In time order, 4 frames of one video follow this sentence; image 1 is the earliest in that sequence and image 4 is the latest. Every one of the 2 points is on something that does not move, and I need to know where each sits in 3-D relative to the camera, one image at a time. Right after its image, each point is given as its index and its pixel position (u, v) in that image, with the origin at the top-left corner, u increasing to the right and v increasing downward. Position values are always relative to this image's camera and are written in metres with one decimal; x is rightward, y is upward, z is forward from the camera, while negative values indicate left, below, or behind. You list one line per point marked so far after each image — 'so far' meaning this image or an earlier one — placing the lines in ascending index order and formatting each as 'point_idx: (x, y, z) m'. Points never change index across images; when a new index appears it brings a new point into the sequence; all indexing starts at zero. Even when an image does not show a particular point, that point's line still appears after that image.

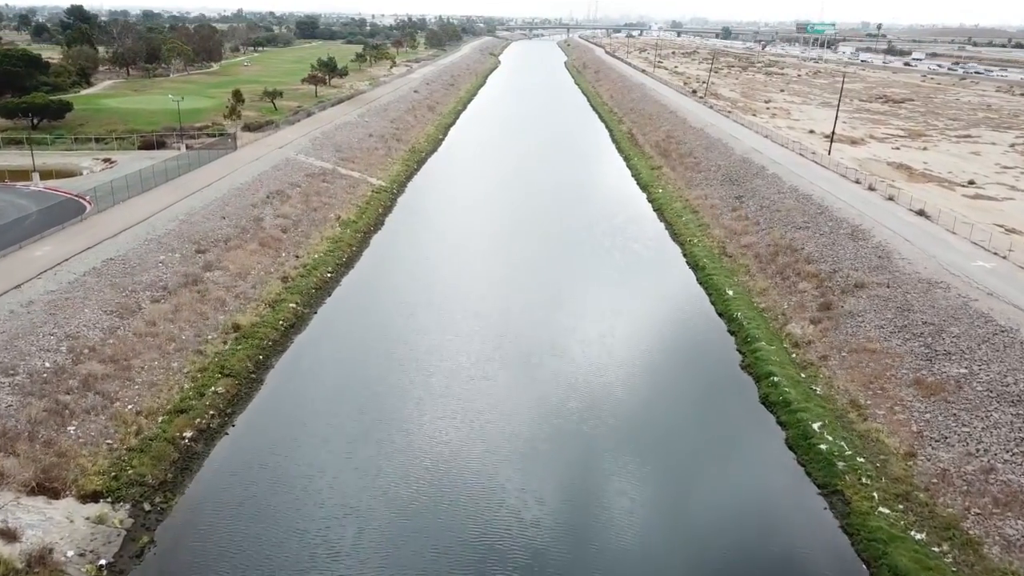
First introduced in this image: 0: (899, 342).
0: (+8.1, -1.2, +16.7) m
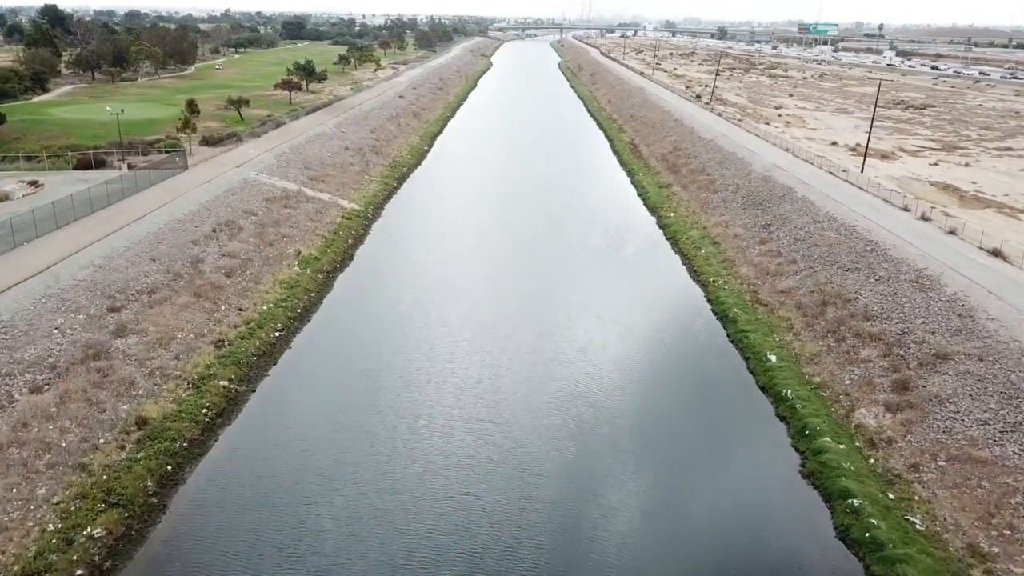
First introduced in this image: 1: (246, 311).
0: (+8.0, -2.6, +12.6) m
1: (-6.4, -0.6, +19.1) m
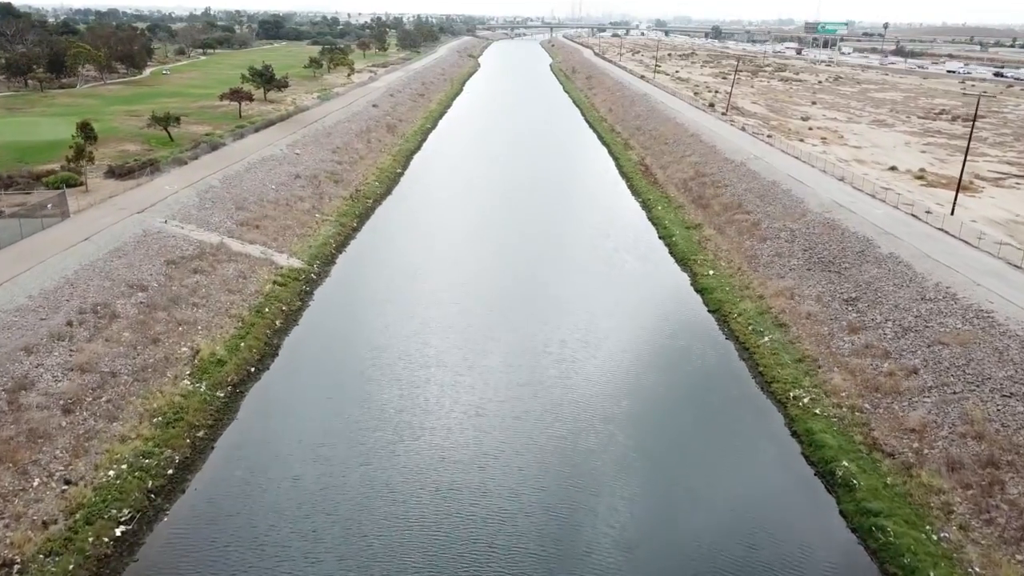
0: (+7.9, -4.9, +5.5) m
1: (-6.5, -3.0, +11.9) m
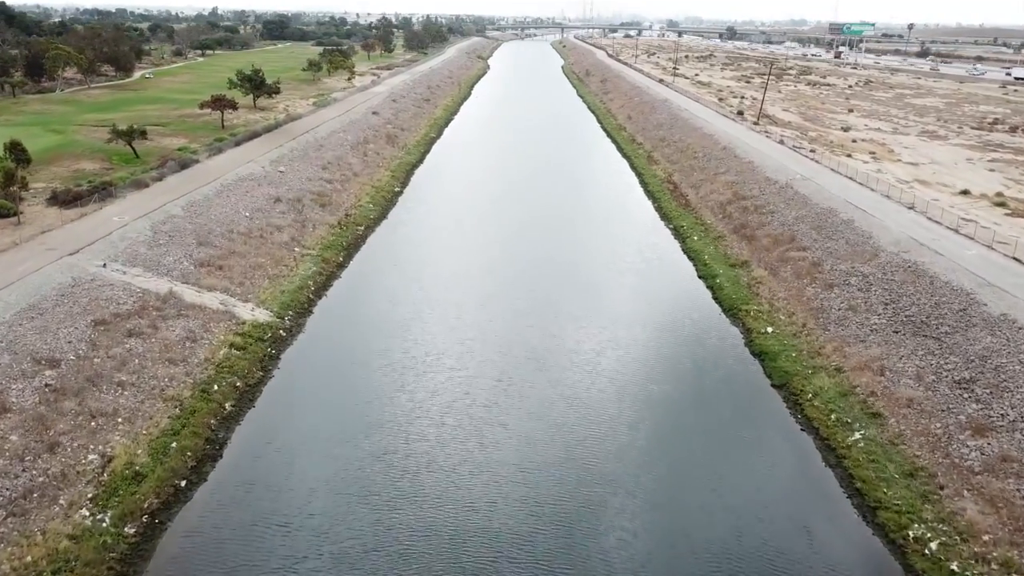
0: (+8.0, -6.4, +1.2) m
1: (-6.4, -4.4, +7.7) m
